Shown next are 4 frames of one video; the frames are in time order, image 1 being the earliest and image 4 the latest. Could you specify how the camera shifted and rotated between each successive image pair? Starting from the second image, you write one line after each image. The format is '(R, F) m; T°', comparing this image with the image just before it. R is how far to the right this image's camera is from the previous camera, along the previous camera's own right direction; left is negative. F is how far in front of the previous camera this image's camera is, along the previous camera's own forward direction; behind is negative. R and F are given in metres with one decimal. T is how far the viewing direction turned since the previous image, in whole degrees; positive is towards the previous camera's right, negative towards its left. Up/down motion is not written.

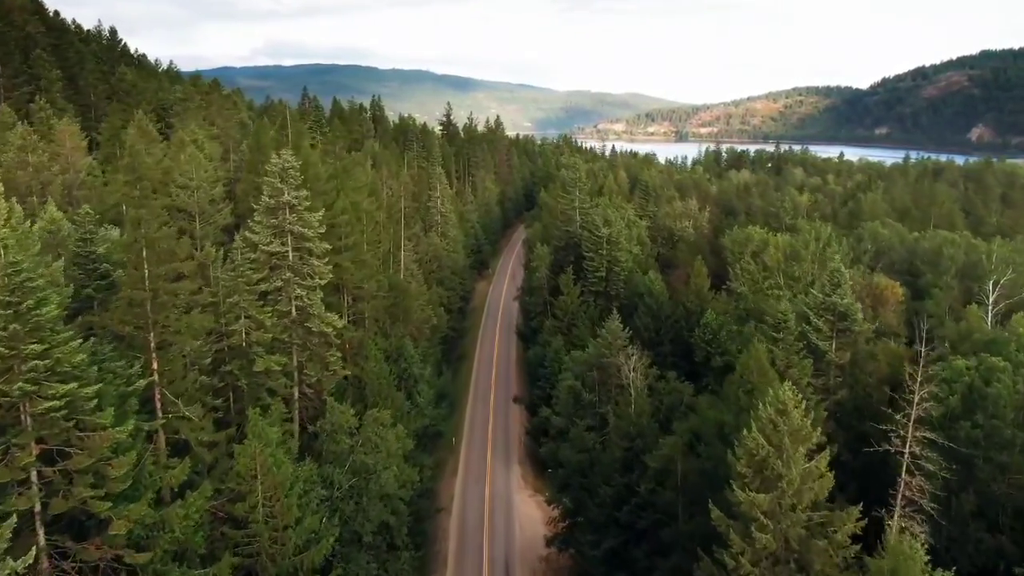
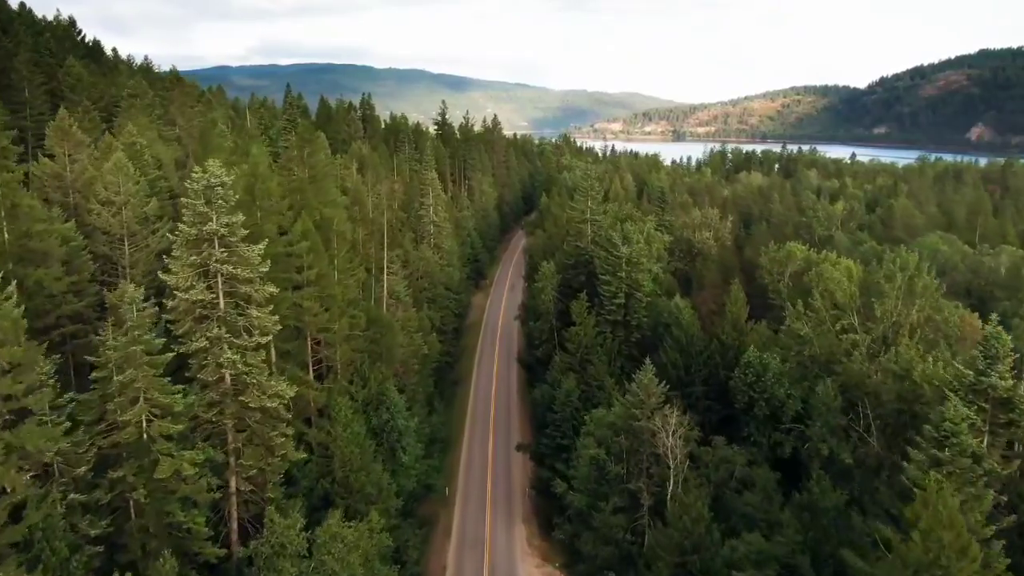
(-0.5, +9.4) m; 0°
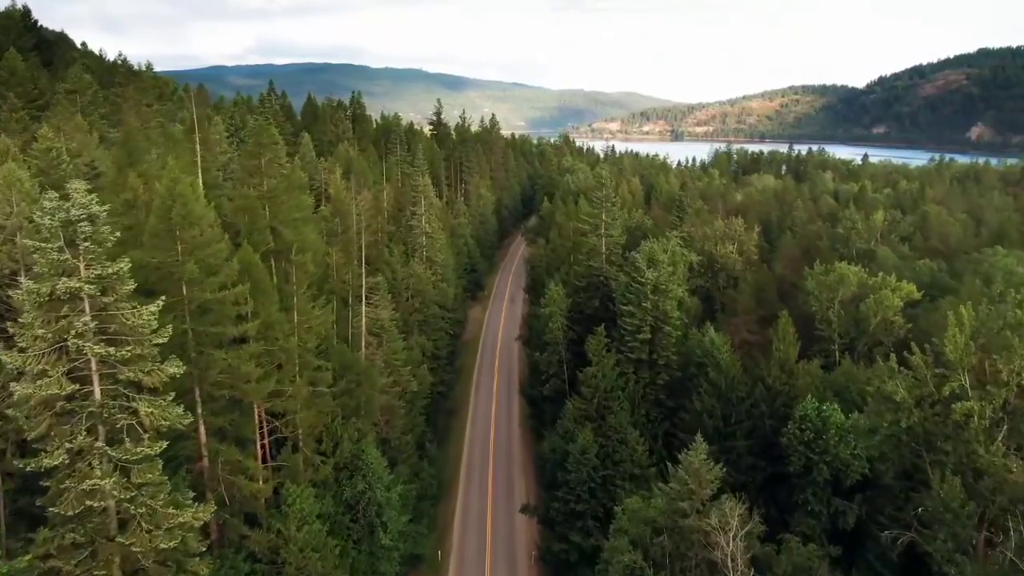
(-0.5, +8.6) m; 0°
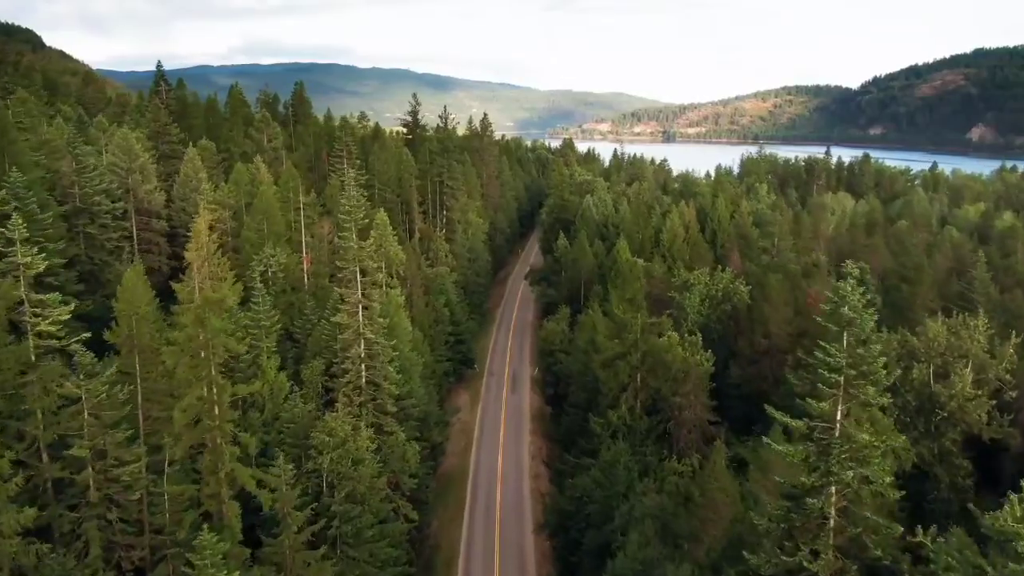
(-1.8, +37.1) m; +1°
